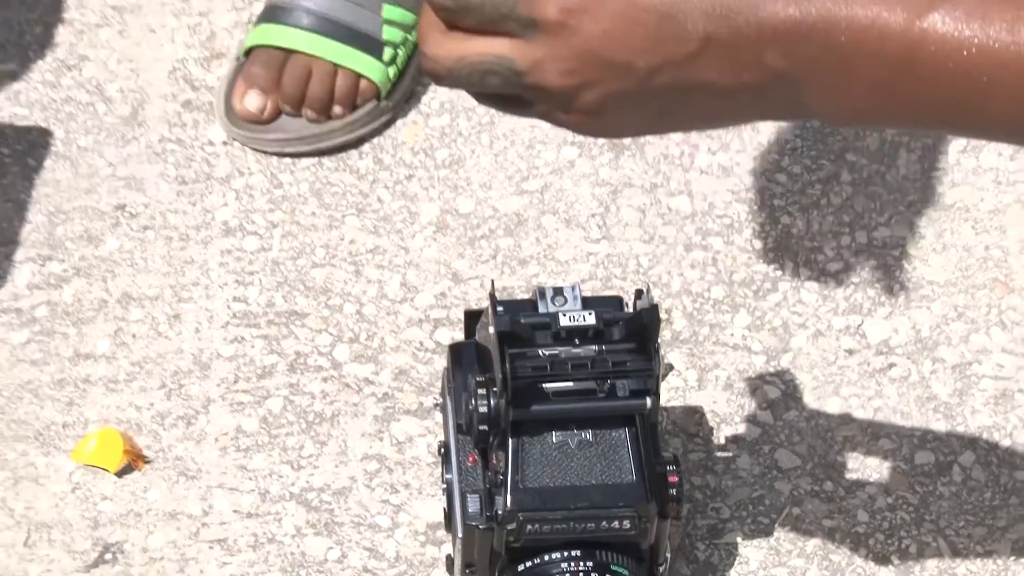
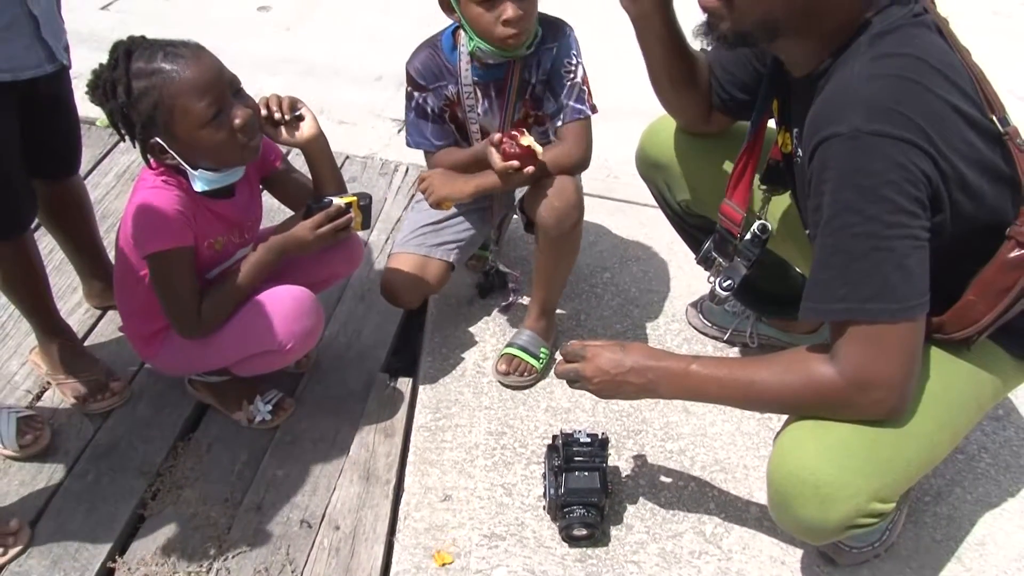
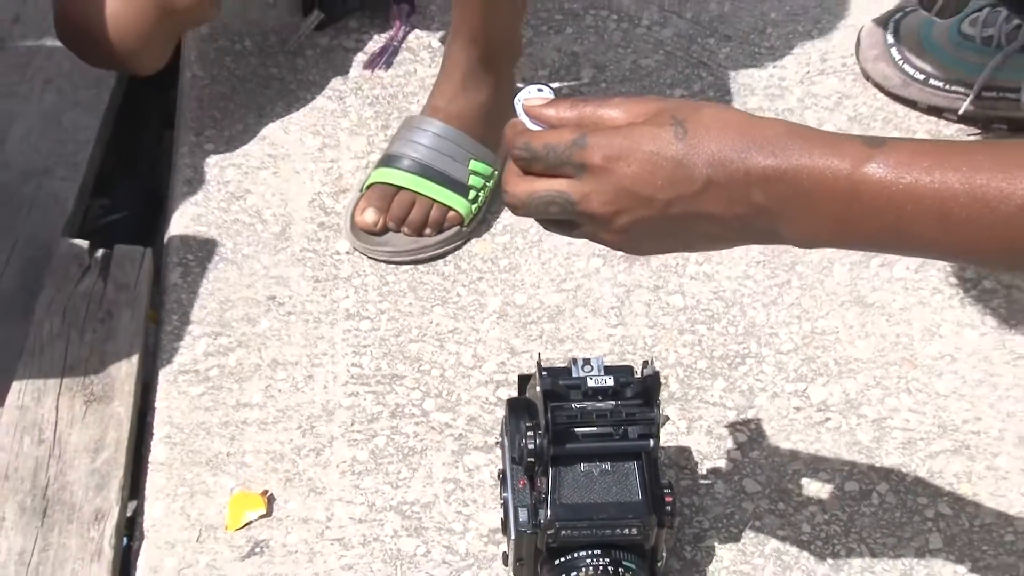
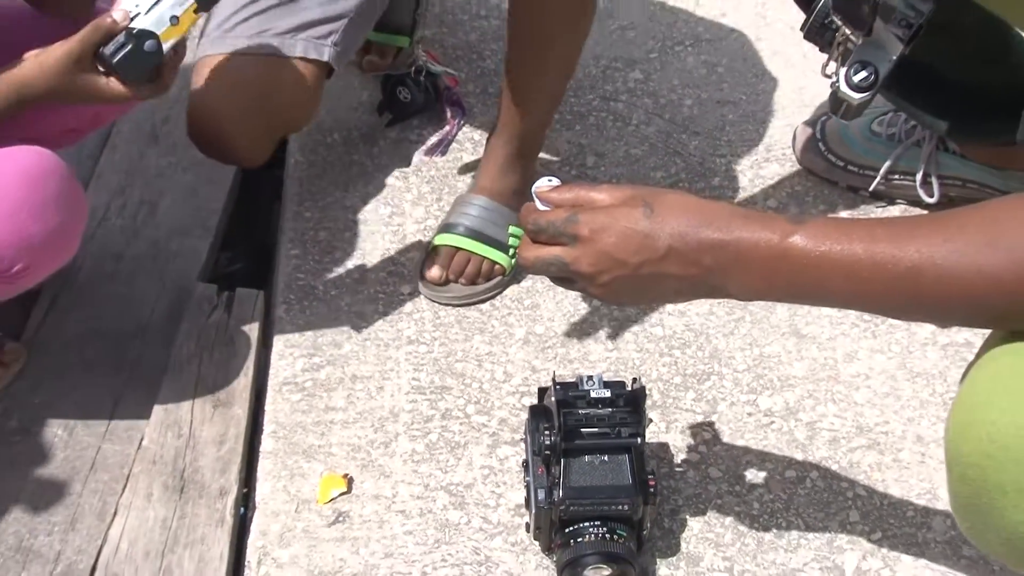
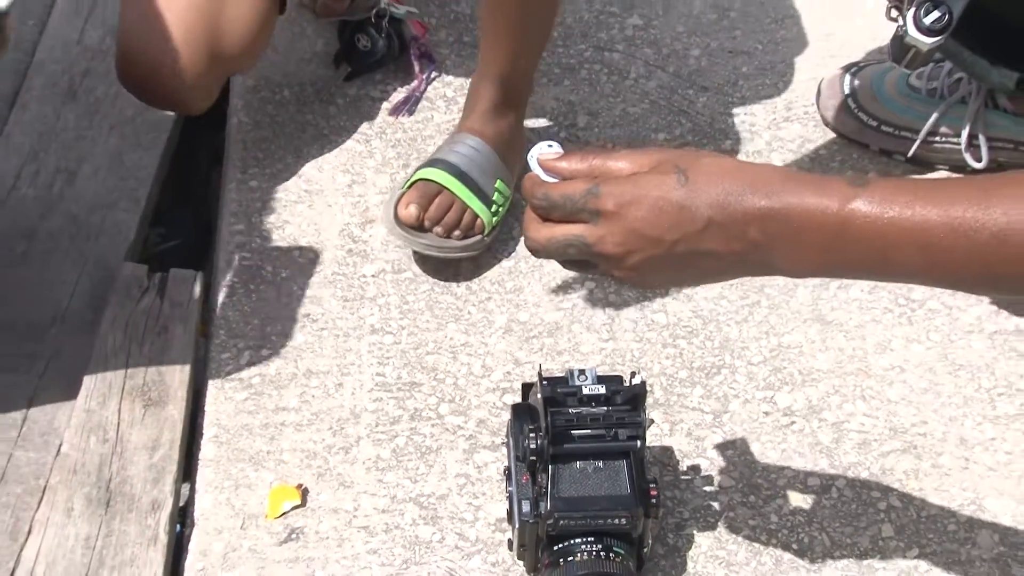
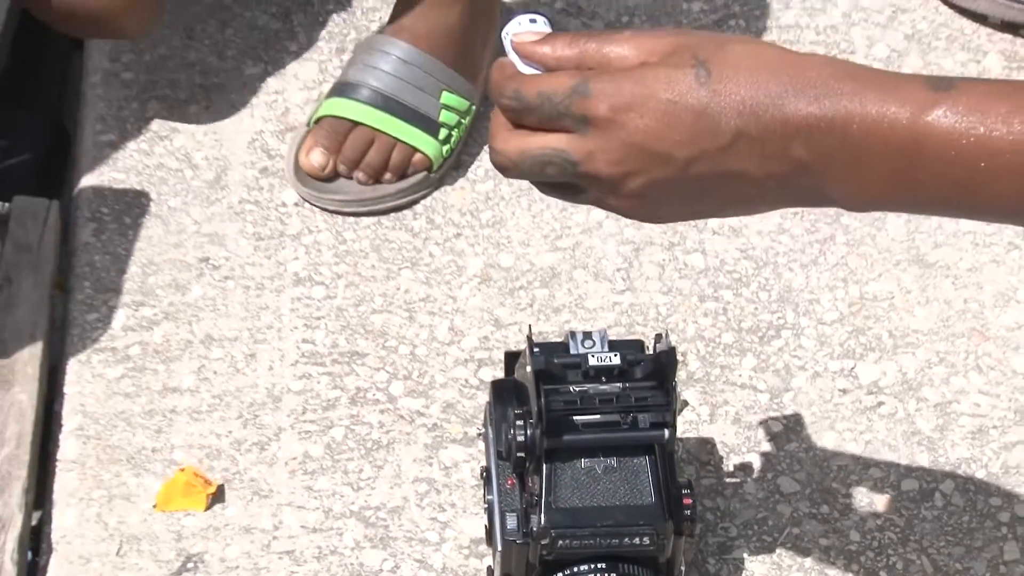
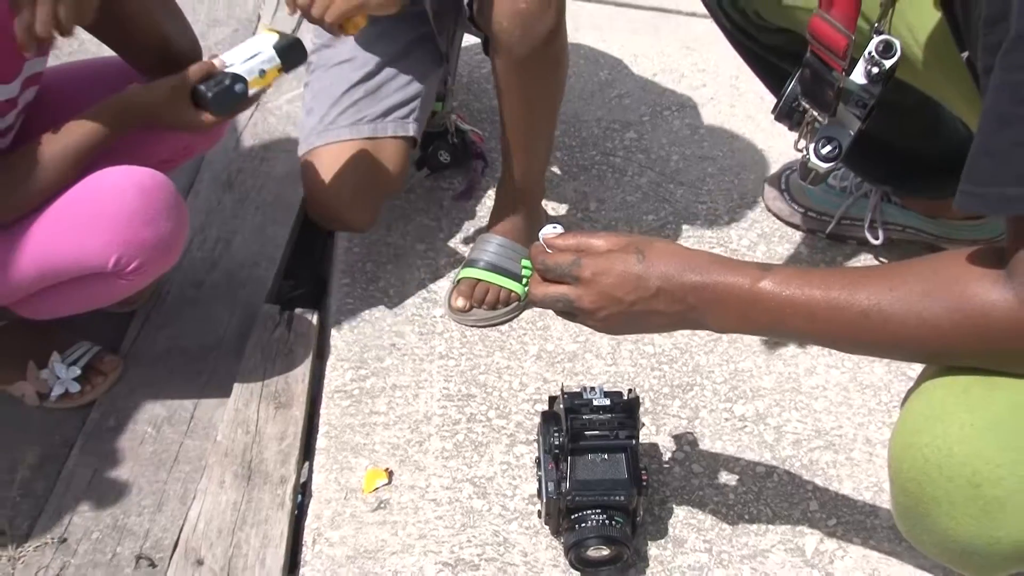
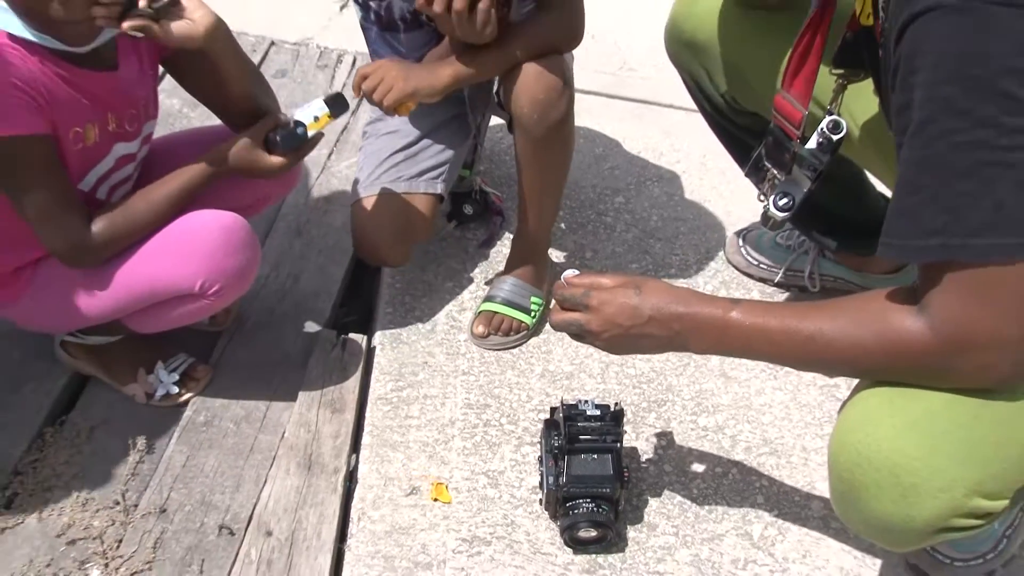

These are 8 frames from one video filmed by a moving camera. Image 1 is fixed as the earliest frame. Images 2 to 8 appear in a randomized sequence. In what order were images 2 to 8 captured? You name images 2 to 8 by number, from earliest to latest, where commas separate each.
6, 3, 5, 4, 7, 8, 2
